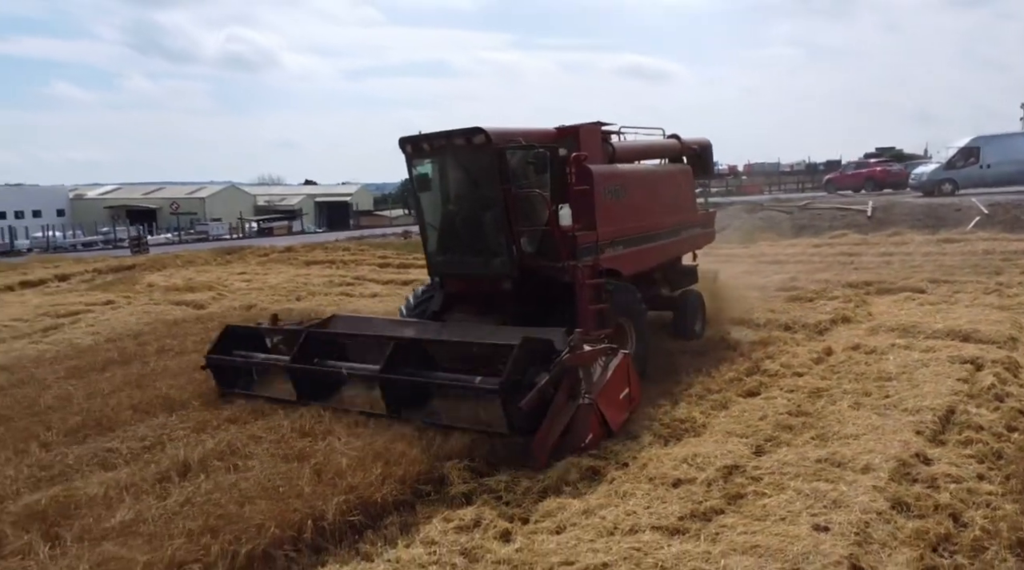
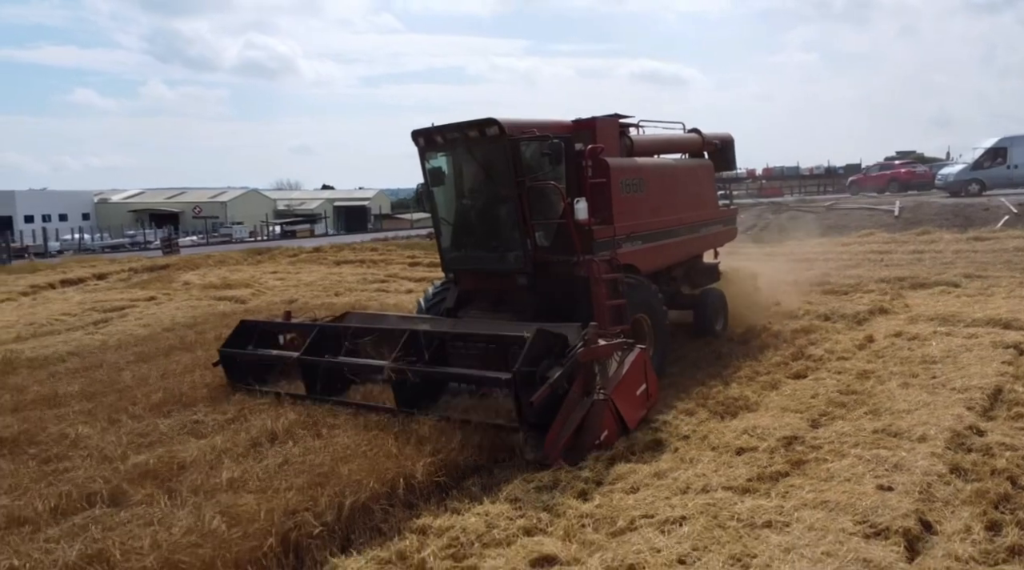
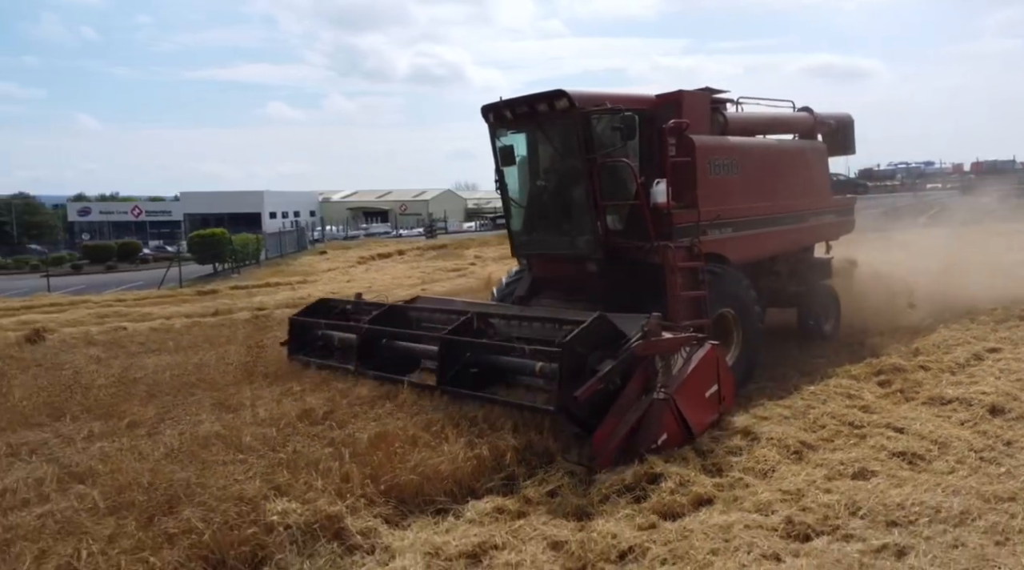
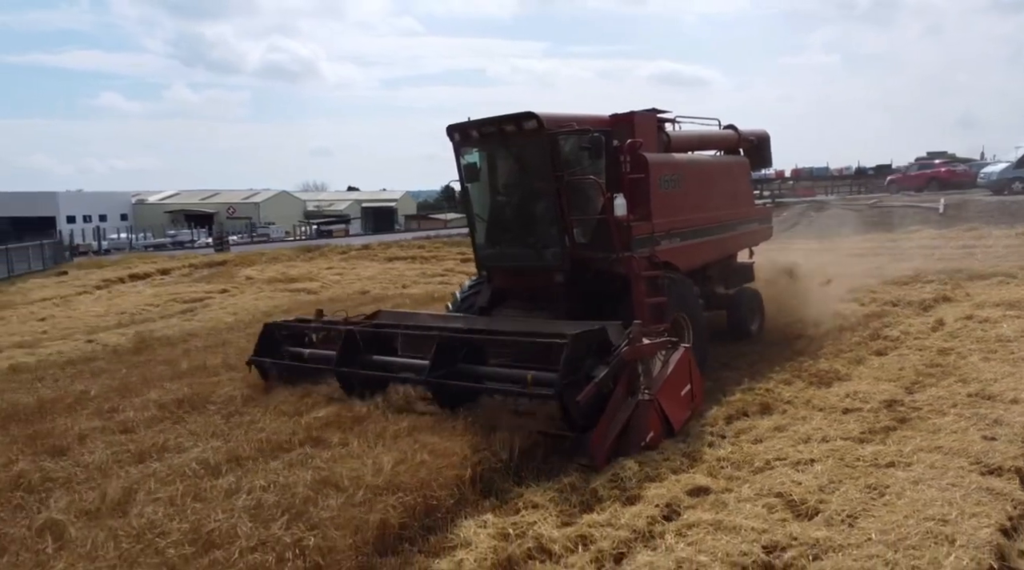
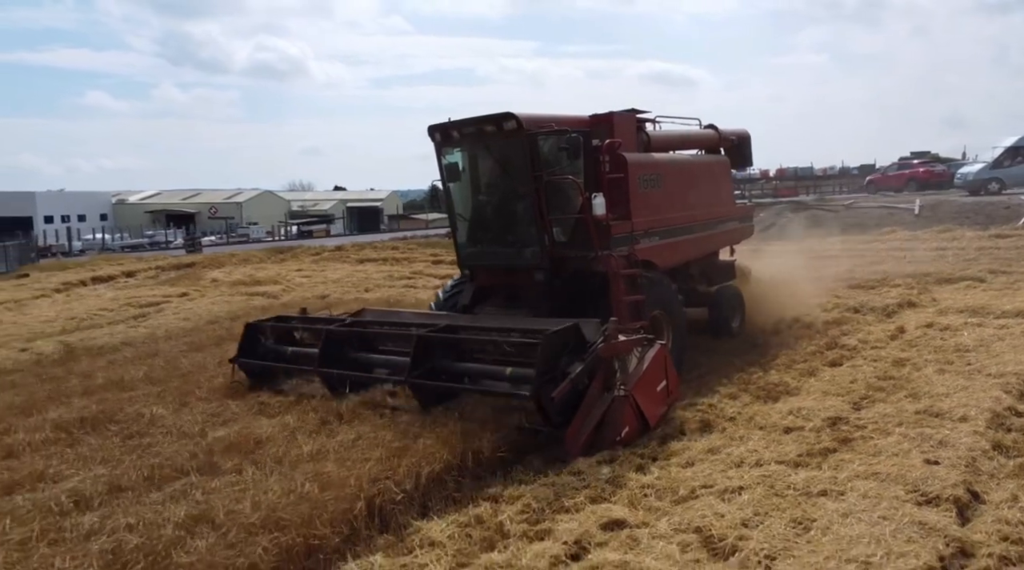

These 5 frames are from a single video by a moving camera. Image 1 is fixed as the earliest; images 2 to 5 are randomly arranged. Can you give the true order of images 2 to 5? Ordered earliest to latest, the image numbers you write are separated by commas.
2, 5, 4, 3
